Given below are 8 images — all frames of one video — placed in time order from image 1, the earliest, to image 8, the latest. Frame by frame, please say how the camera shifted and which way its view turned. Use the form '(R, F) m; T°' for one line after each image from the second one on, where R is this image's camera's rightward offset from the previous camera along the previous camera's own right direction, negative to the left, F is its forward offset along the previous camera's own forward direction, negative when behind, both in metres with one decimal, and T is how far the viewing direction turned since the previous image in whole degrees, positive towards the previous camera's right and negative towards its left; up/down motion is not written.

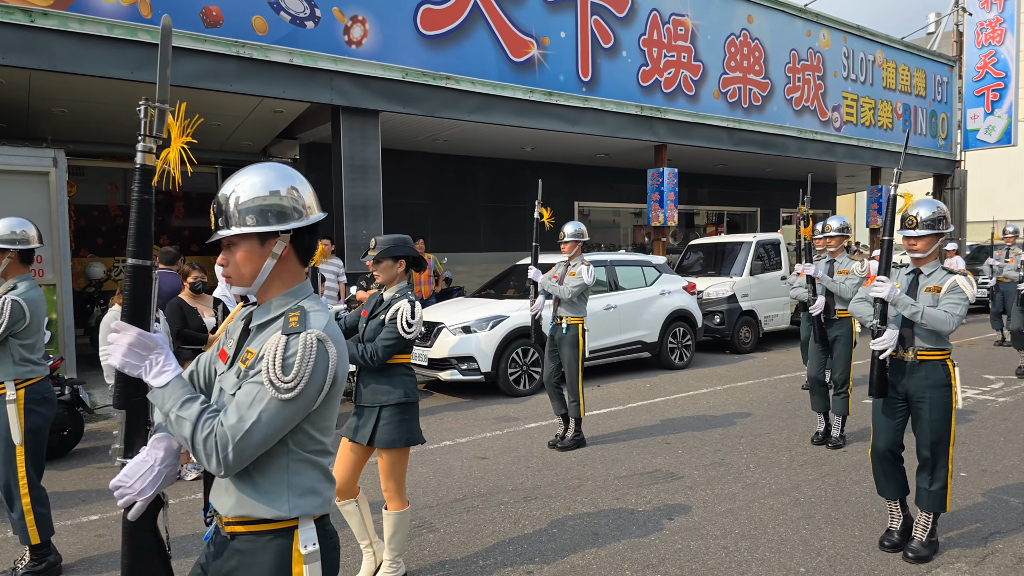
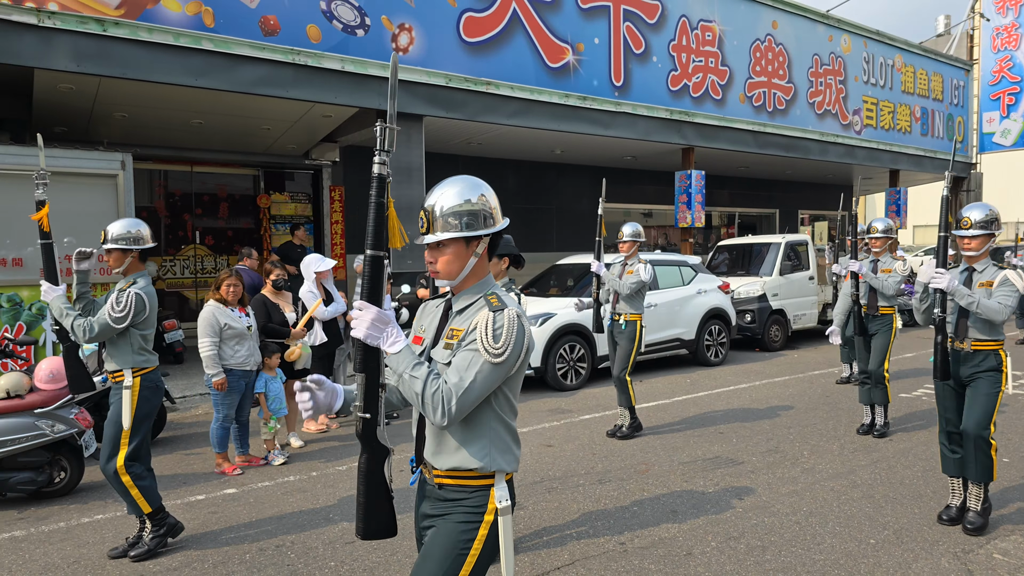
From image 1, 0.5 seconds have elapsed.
(-0.5, -0.3) m; 0°
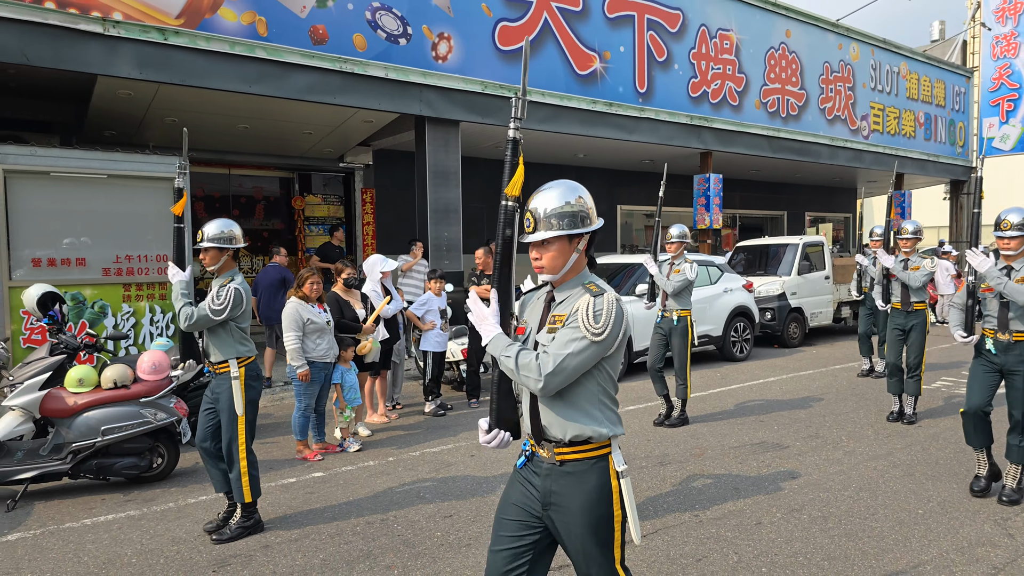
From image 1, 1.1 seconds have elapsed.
(-0.6, -0.4) m; +1°
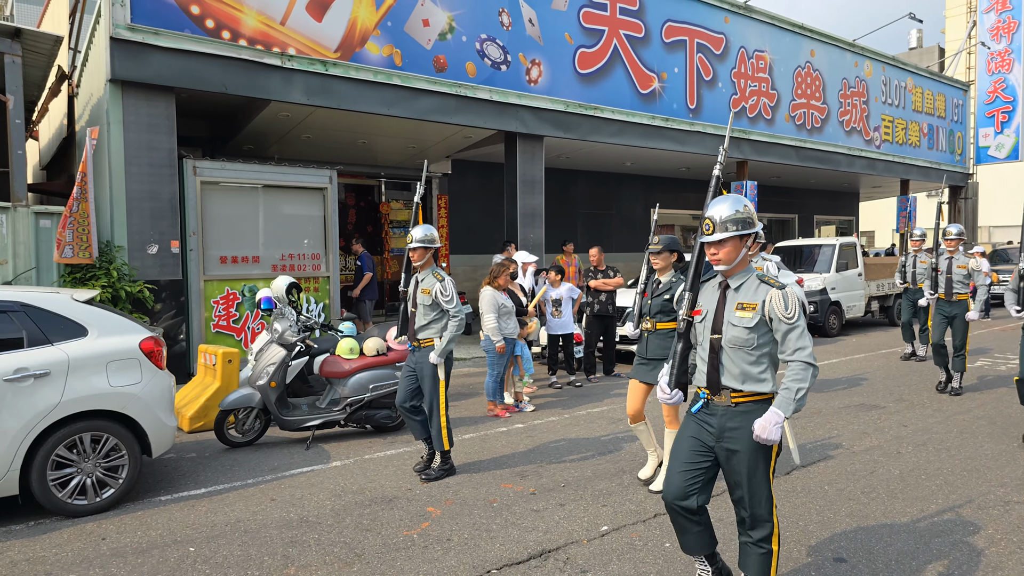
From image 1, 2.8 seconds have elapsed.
(-1.8, -1.4) m; +2°
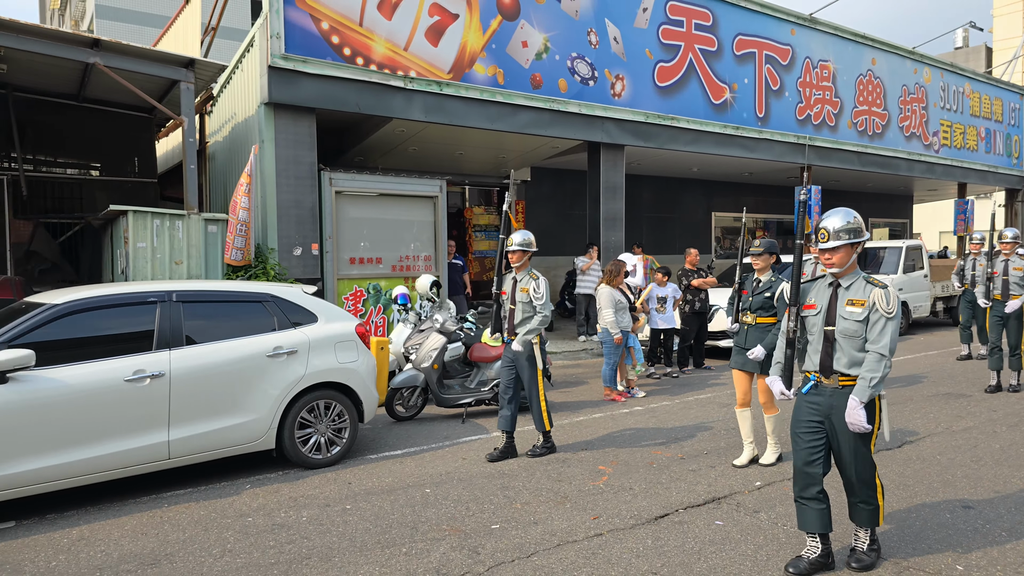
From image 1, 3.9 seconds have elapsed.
(-1.0, -0.9) m; -3°
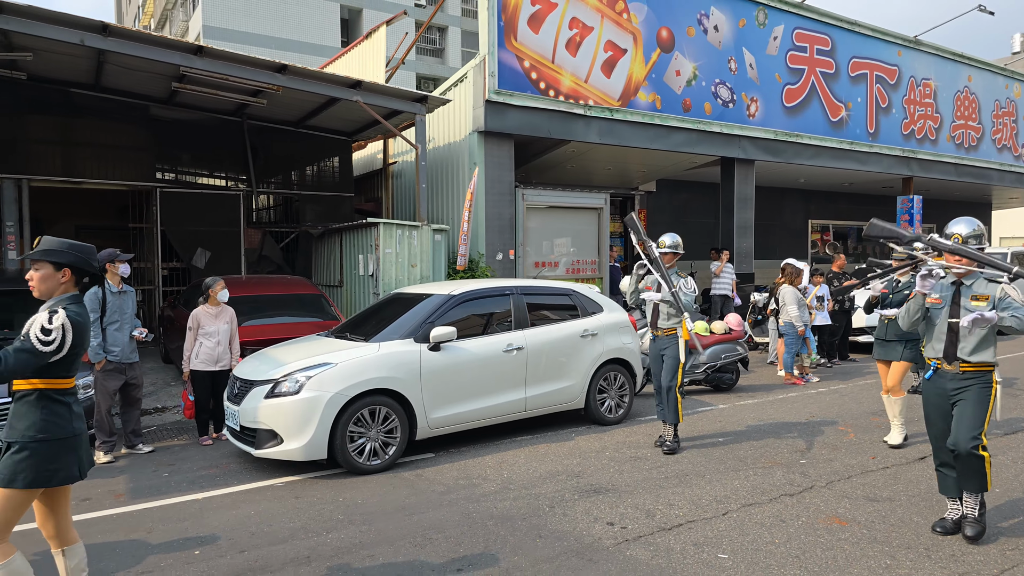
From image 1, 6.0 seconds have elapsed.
(-2.2, -1.5) m; -3°
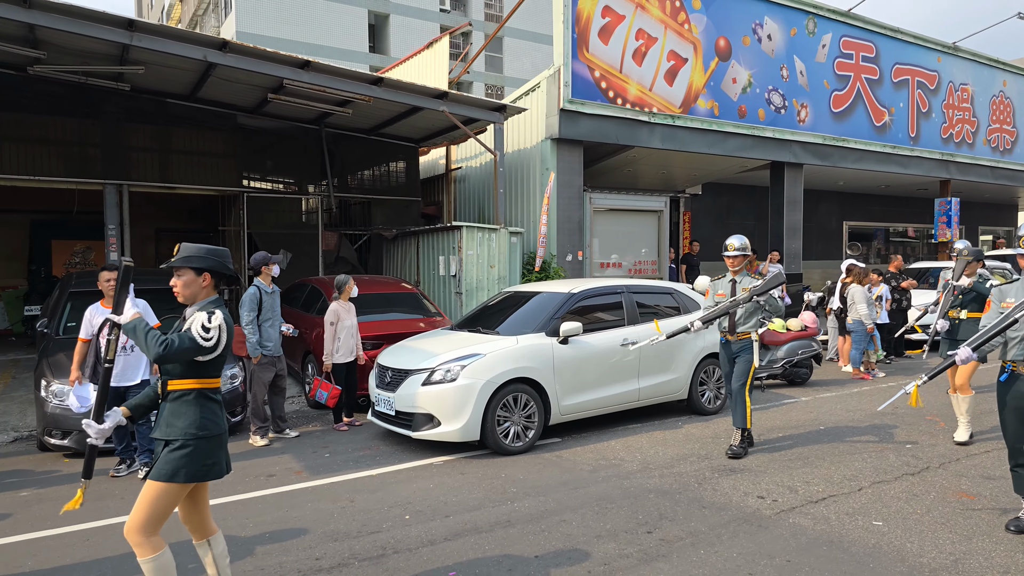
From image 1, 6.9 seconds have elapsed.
(-1.1, -0.5) m; -1°
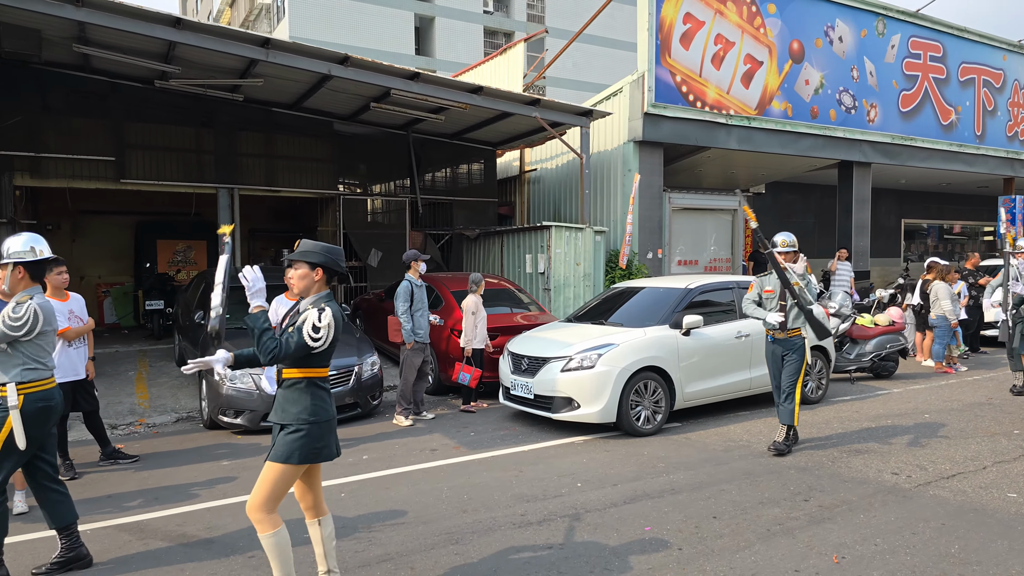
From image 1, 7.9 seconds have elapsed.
(-1.0, -0.6) m; -2°
